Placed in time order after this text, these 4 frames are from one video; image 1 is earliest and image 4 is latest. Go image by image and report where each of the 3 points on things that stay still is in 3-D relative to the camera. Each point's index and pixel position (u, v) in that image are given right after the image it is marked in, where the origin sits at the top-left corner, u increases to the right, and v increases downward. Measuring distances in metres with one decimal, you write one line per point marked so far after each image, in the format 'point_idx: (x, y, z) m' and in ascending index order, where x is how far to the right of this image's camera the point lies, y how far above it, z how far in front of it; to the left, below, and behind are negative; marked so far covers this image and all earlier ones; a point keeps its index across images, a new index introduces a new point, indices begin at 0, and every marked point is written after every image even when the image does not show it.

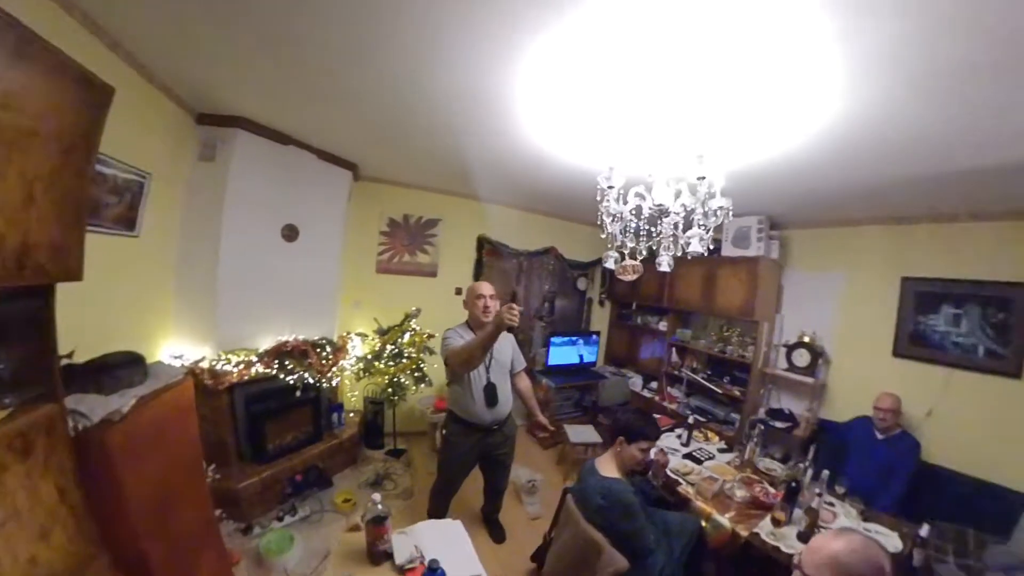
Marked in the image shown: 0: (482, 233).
0: (-0.4, +0.6, +3.8) m
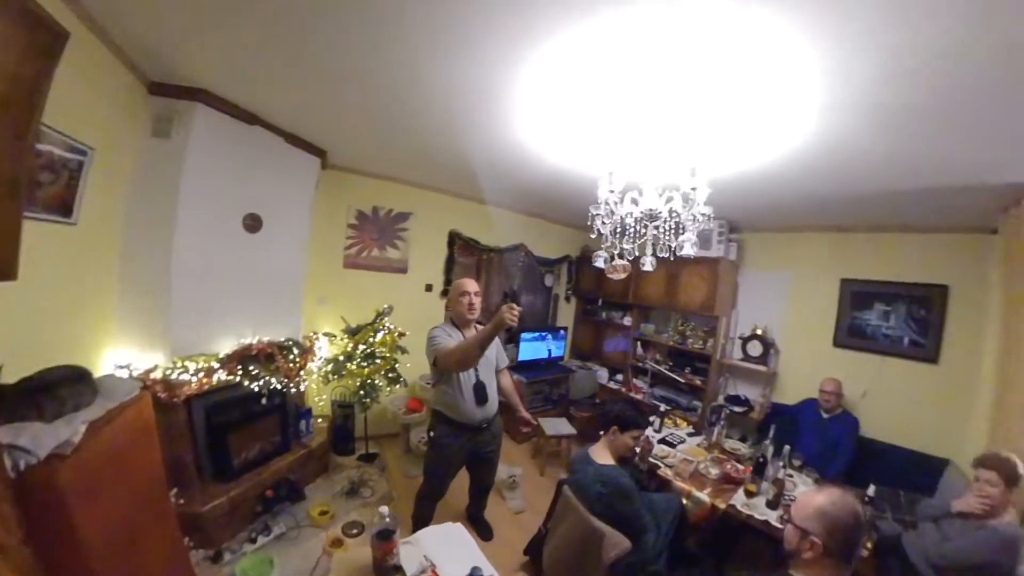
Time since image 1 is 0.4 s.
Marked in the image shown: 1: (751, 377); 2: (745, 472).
0: (-0.6, +0.6, +3.7) m
1: (+2.0, -0.8, +3.1) m
2: (+1.4, -1.1, +2.2) m
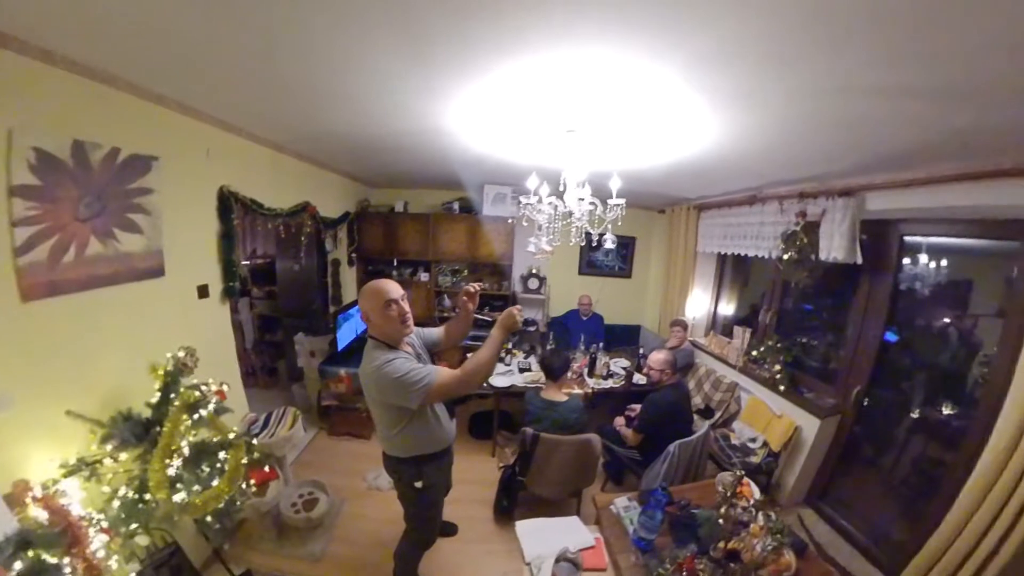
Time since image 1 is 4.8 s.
0: (-1.7, +0.6, +2.1) m
1: (+0.2, -0.2, +4.4) m
2: (+0.7, -0.8, +3.5) m
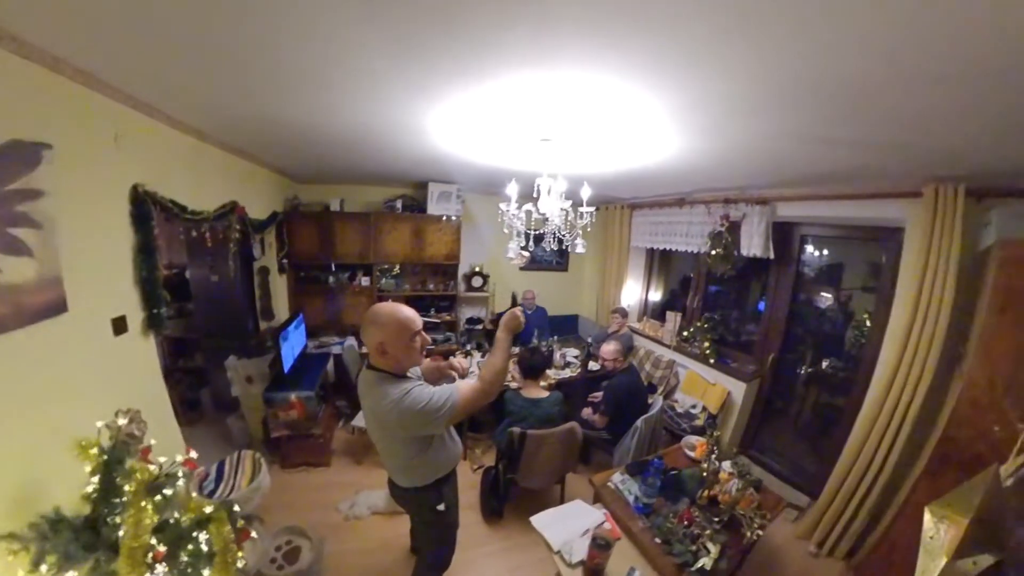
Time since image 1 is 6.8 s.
0: (-1.7, +0.5, +1.6) m
1: (-0.4, -0.2, +4.3) m
2: (+0.3, -0.7, +3.7) m
